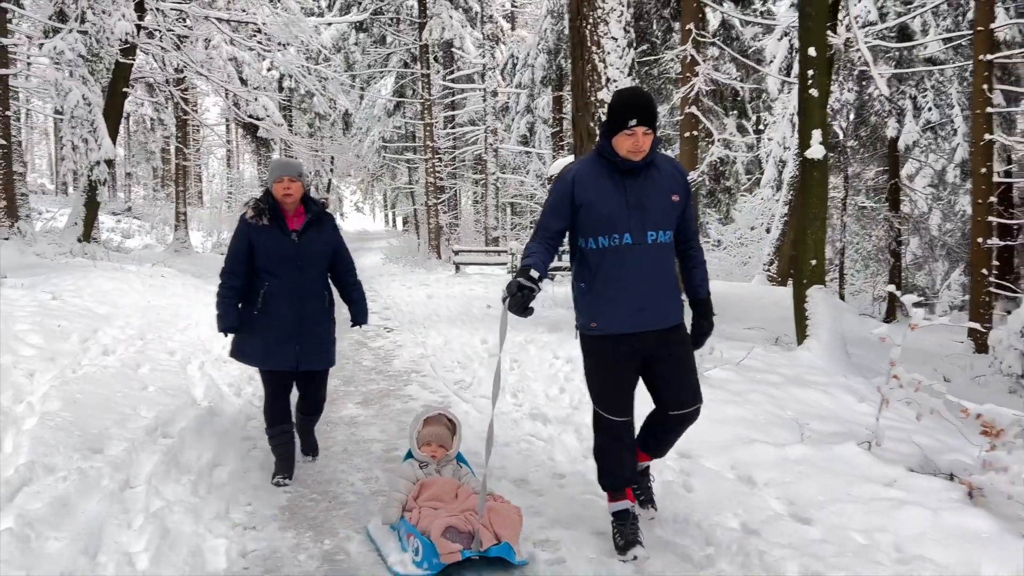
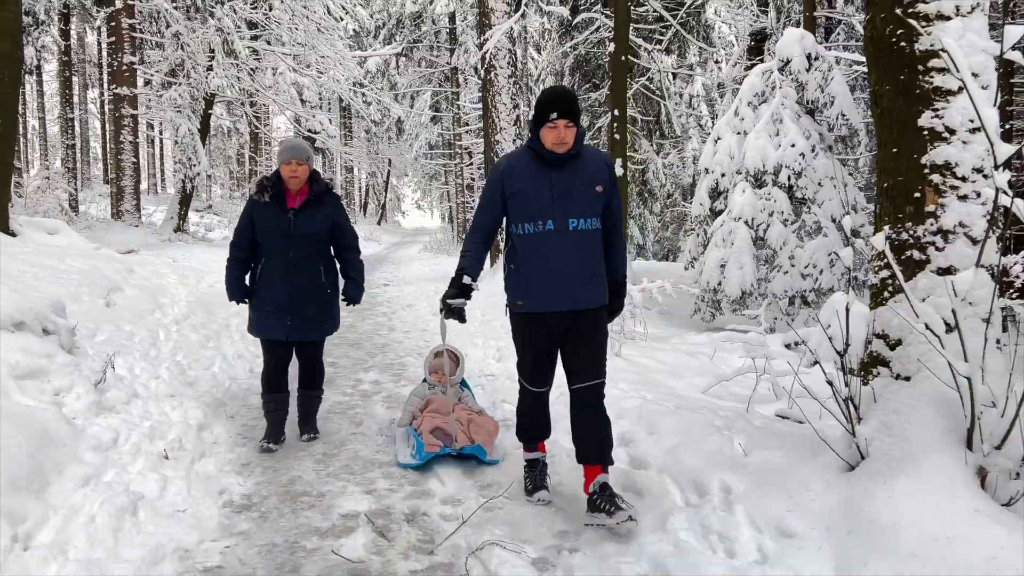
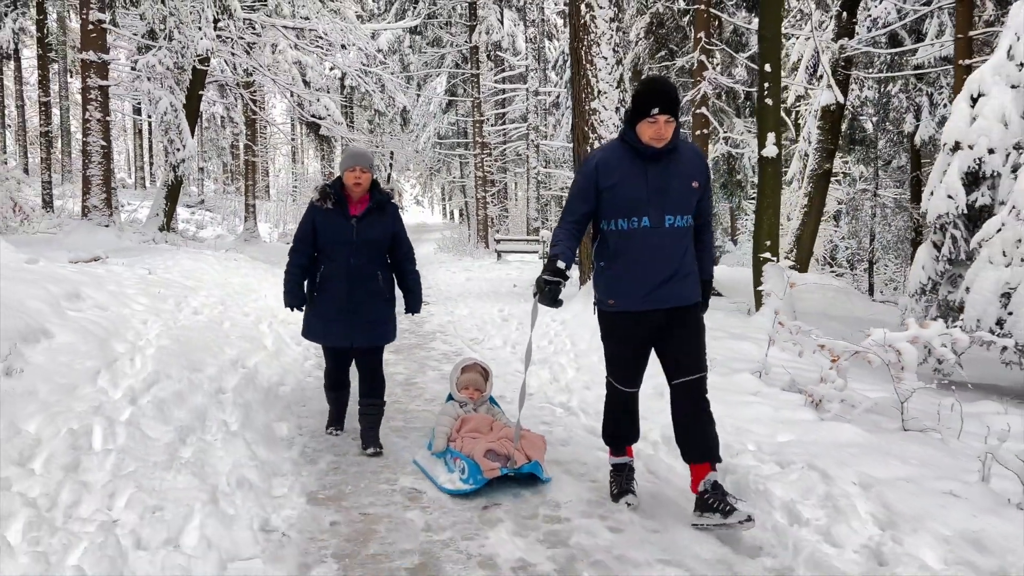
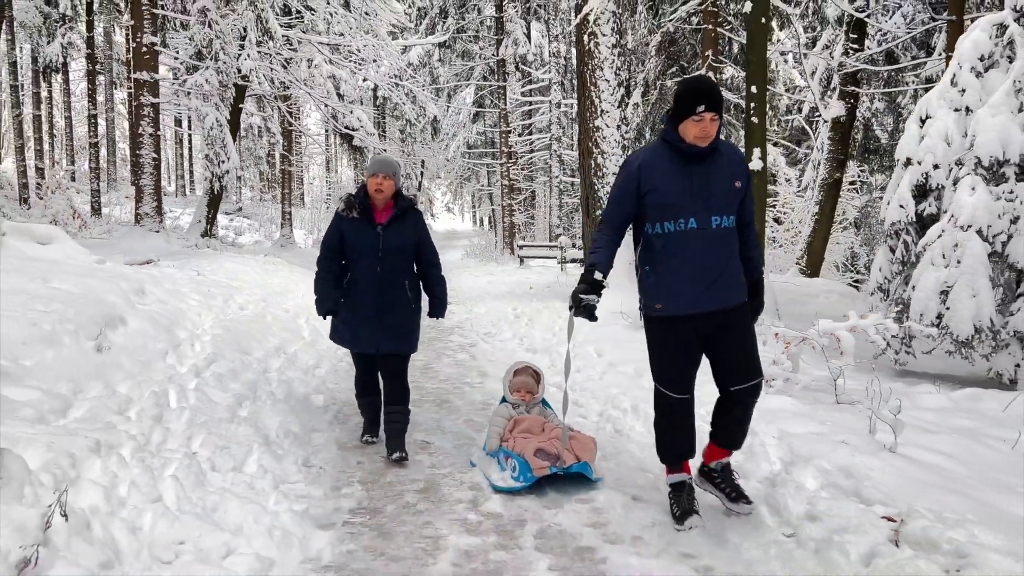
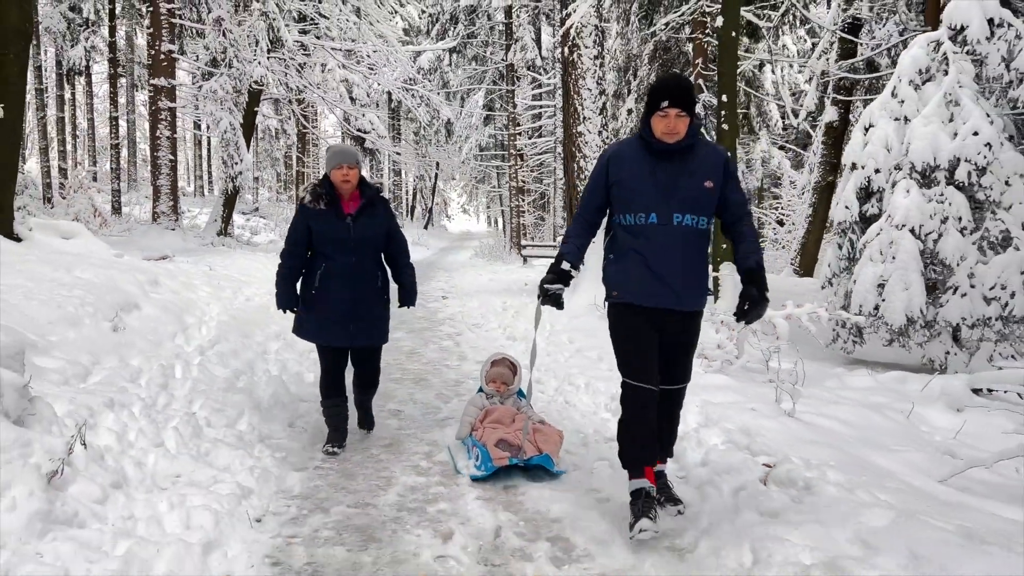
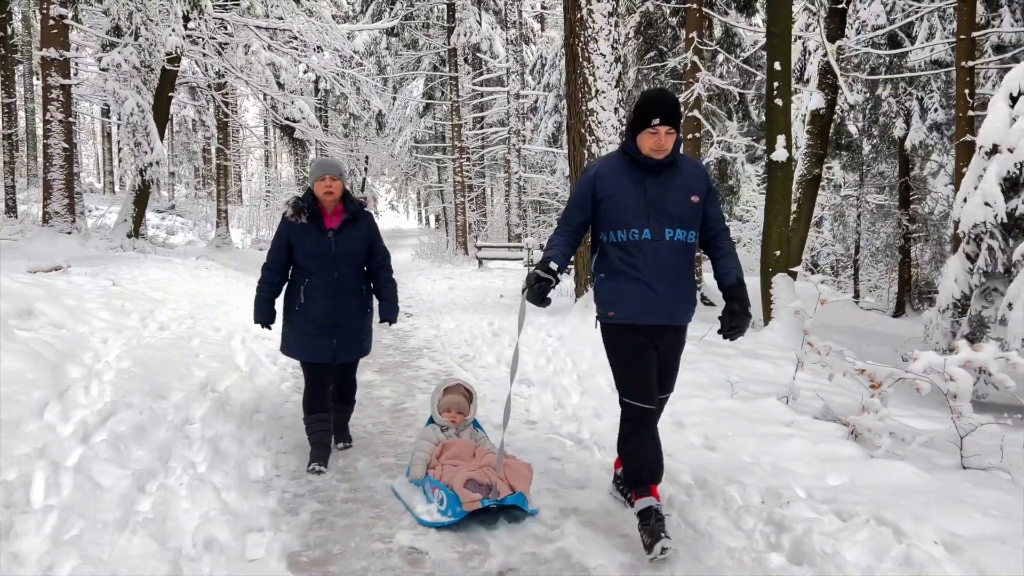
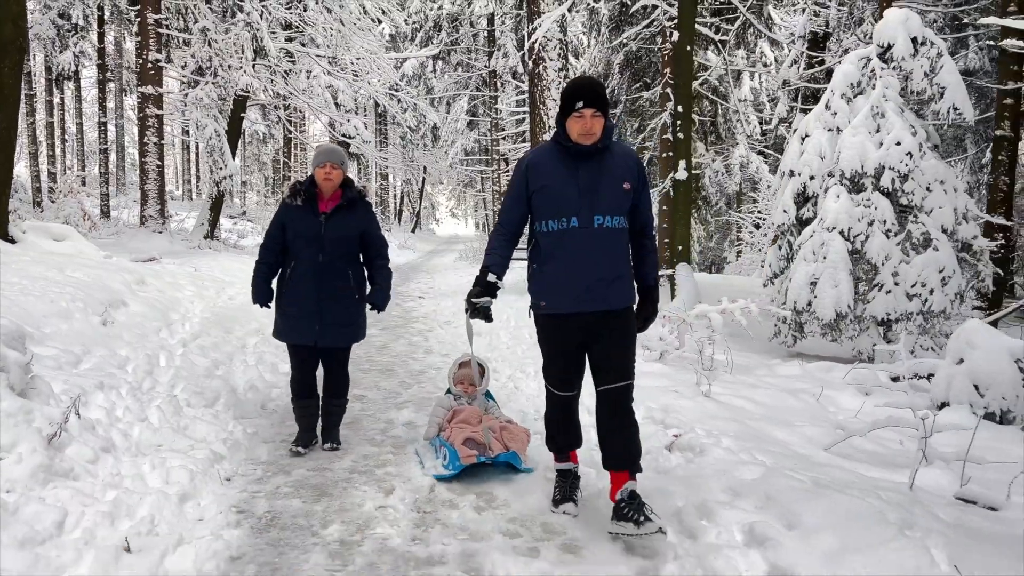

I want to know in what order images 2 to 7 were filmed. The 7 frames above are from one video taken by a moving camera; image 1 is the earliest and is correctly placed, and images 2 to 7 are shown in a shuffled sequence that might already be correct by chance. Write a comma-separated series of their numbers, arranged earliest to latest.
6, 3, 4, 5, 7, 2
